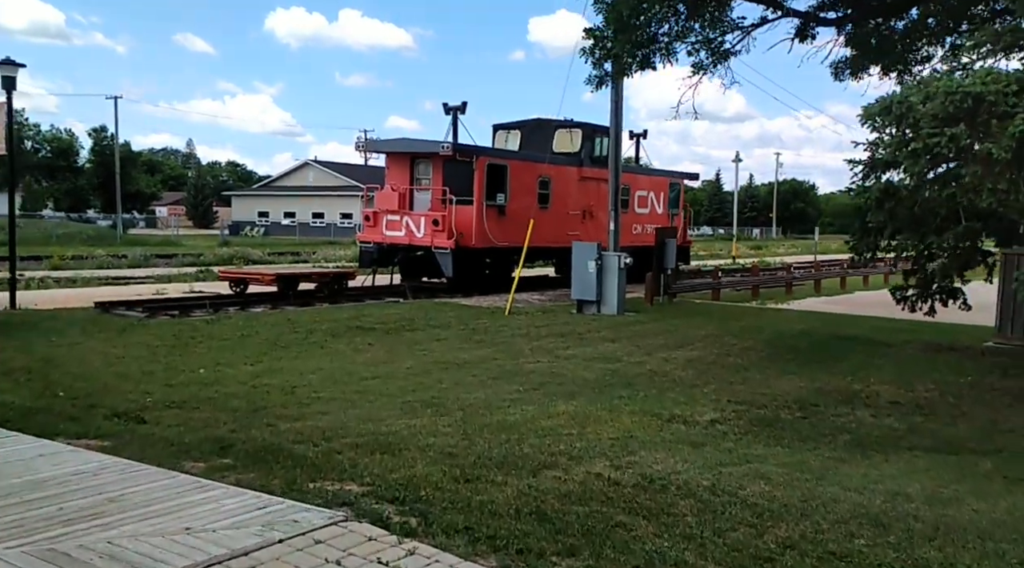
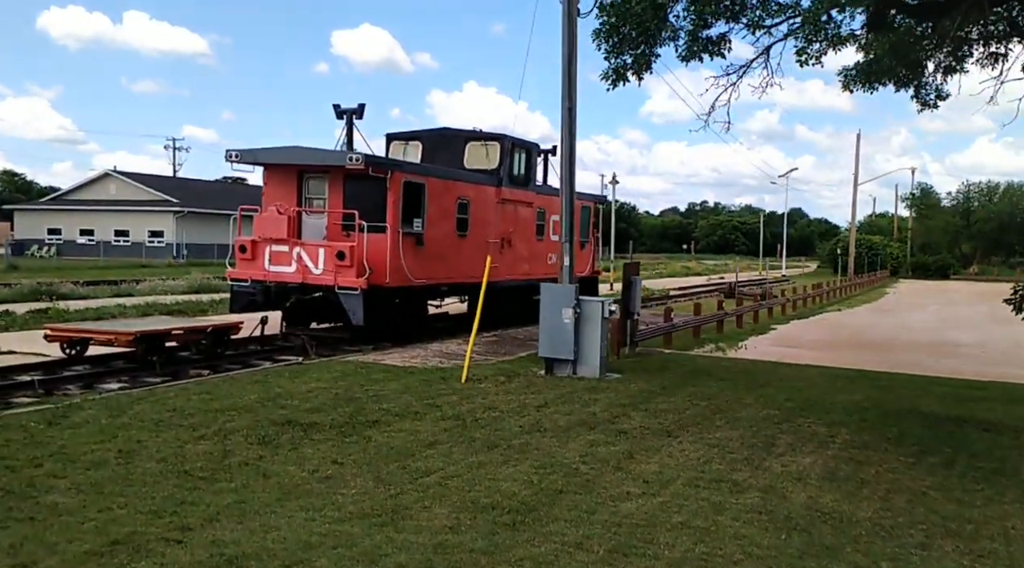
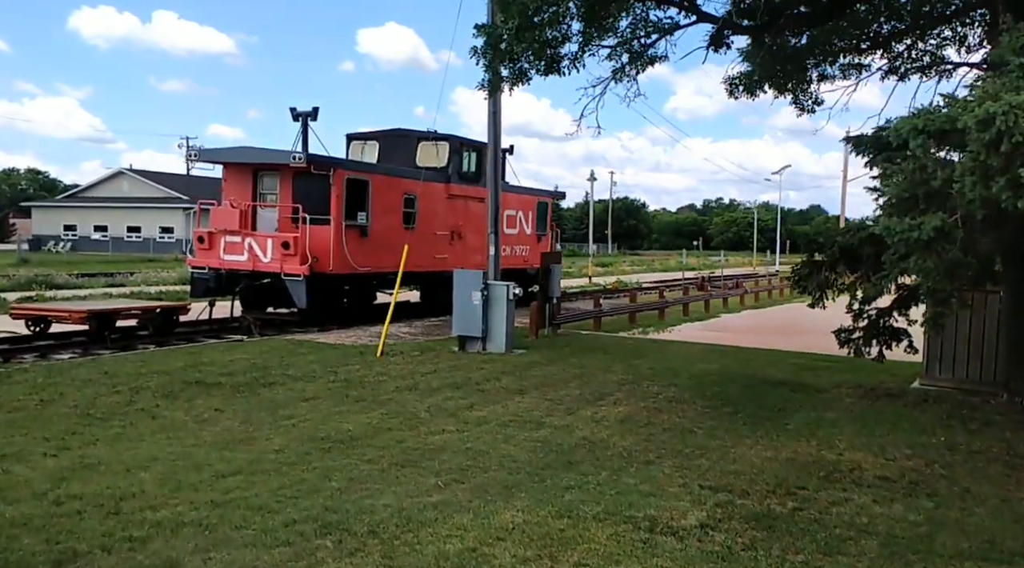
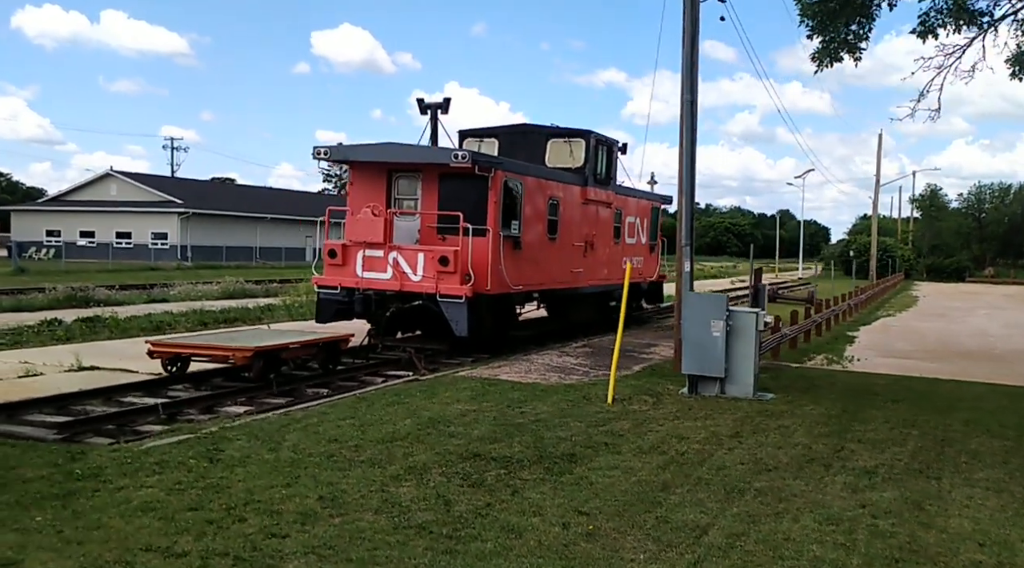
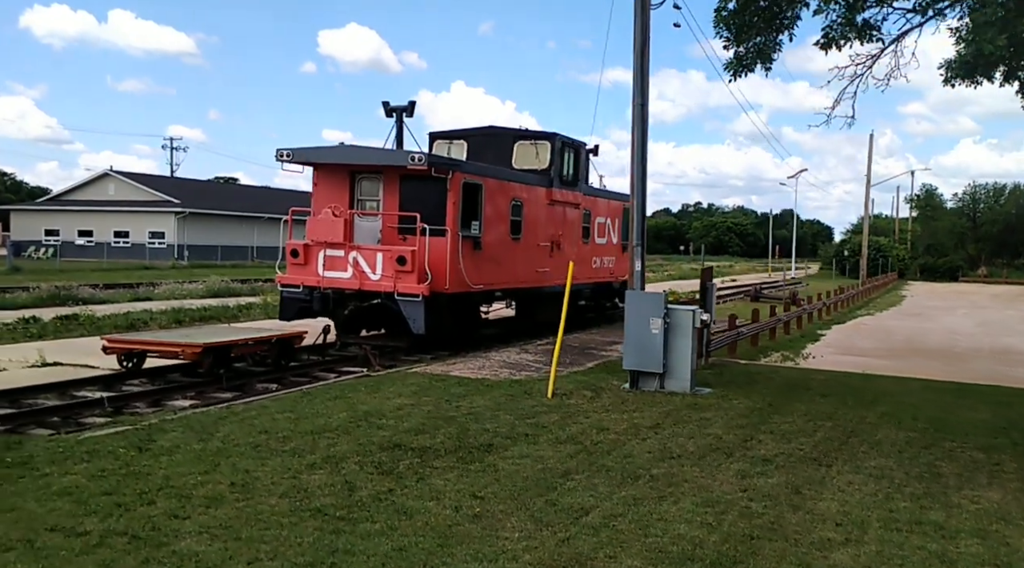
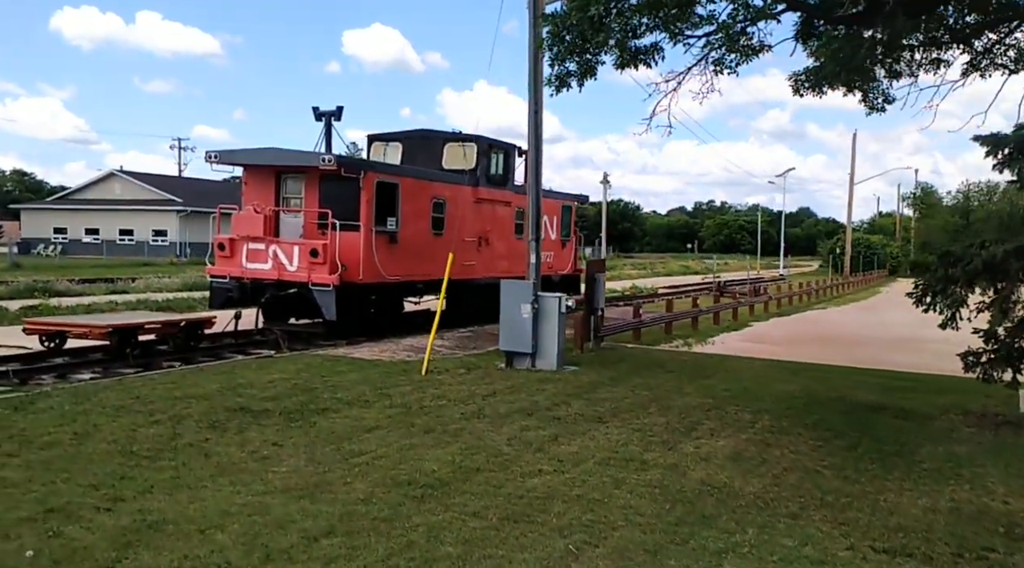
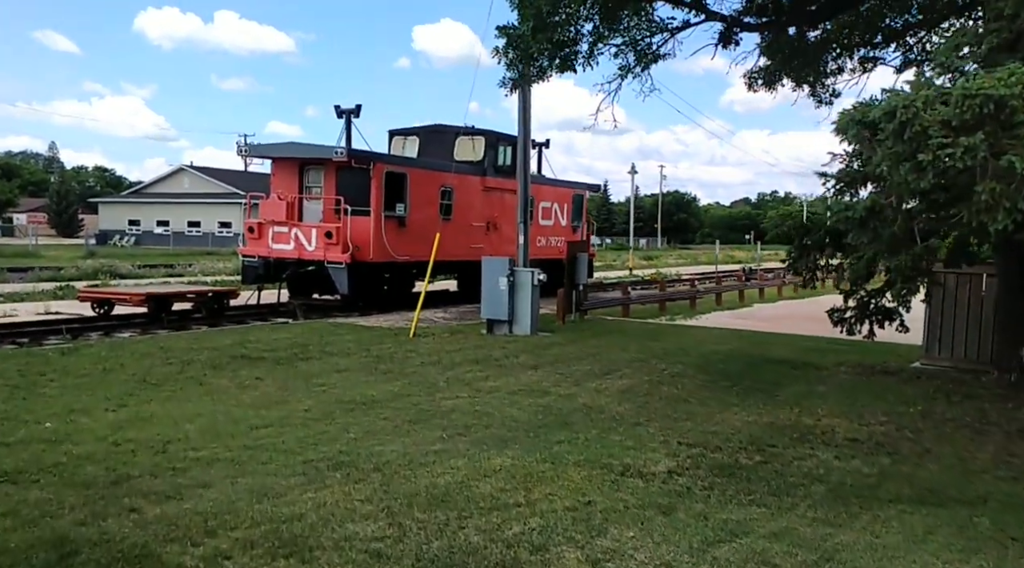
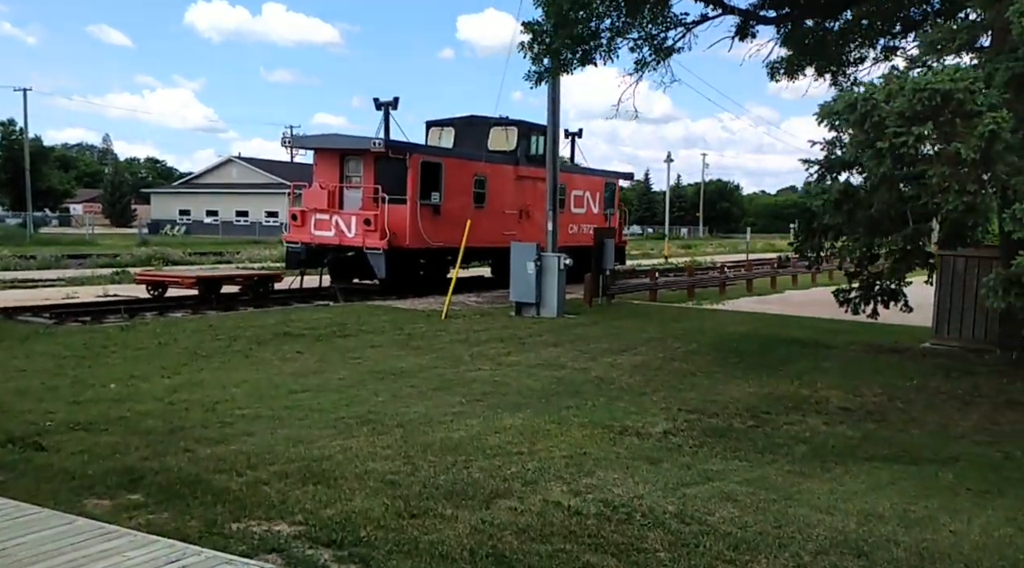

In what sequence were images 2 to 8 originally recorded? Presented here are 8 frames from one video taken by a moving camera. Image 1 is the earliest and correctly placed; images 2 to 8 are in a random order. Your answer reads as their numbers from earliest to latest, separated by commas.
8, 7, 3, 6, 2, 5, 4
